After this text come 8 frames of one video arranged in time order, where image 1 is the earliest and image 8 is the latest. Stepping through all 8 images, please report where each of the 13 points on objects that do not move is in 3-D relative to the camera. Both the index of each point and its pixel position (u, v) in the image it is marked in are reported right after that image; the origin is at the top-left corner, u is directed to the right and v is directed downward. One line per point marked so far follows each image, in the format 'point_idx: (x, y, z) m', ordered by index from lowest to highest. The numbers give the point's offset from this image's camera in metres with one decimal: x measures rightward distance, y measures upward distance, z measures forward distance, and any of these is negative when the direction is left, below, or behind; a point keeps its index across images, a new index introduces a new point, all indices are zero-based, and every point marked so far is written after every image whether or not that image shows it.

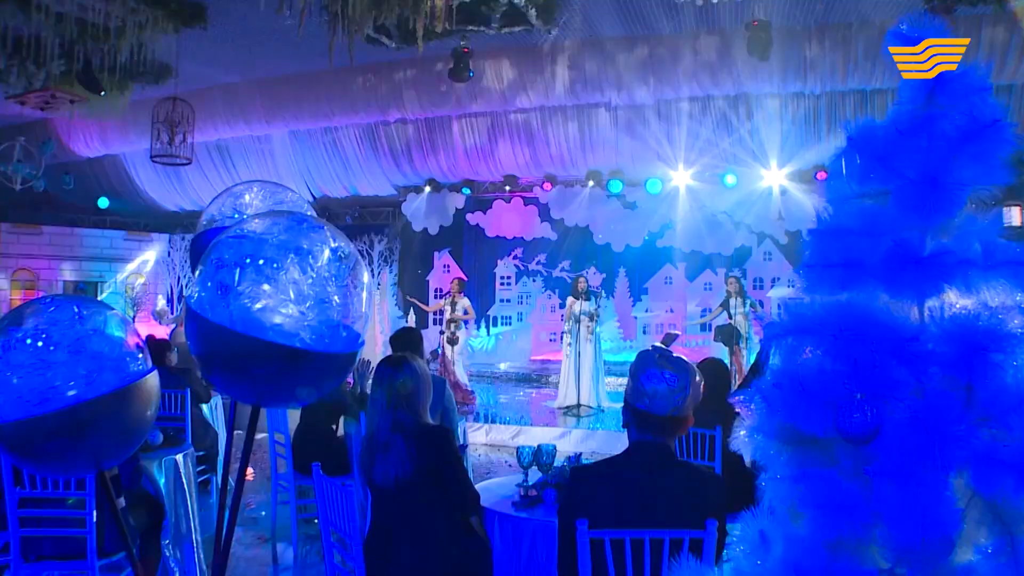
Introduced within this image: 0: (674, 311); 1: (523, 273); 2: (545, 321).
0: (+2.0, -0.3, +12.3) m
1: (+0.1, +0.2, +12.8) m
2: (+0.4, -0.4, +12.6) m
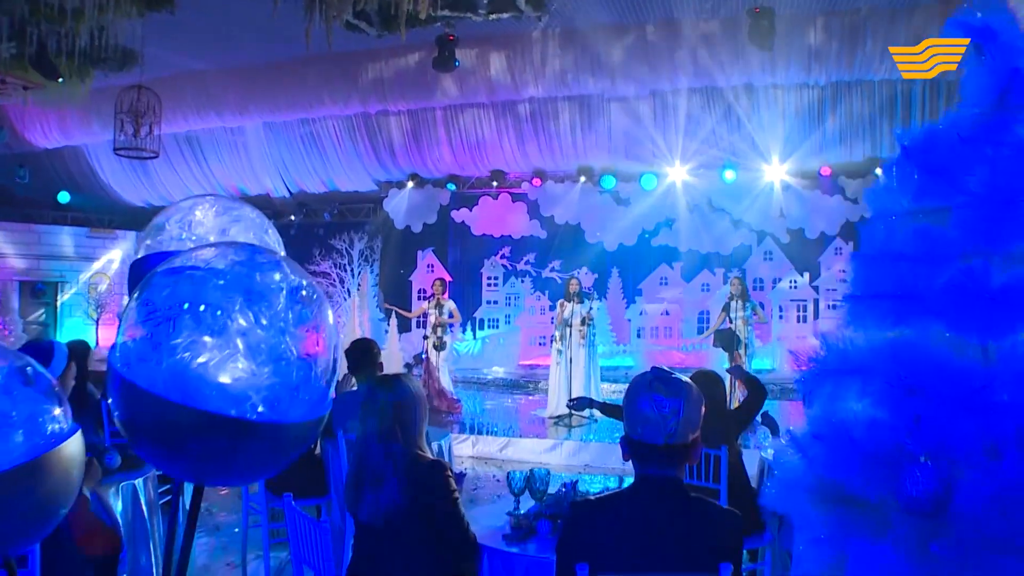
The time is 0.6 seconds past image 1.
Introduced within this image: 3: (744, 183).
0: (+1.8, -0.3, +11.7) m
1: (0.0, +0.2, +12.2) m
2: (+0.3, -0.4, +12.0) m
3: (+2.6, +1.2, +11.3) m
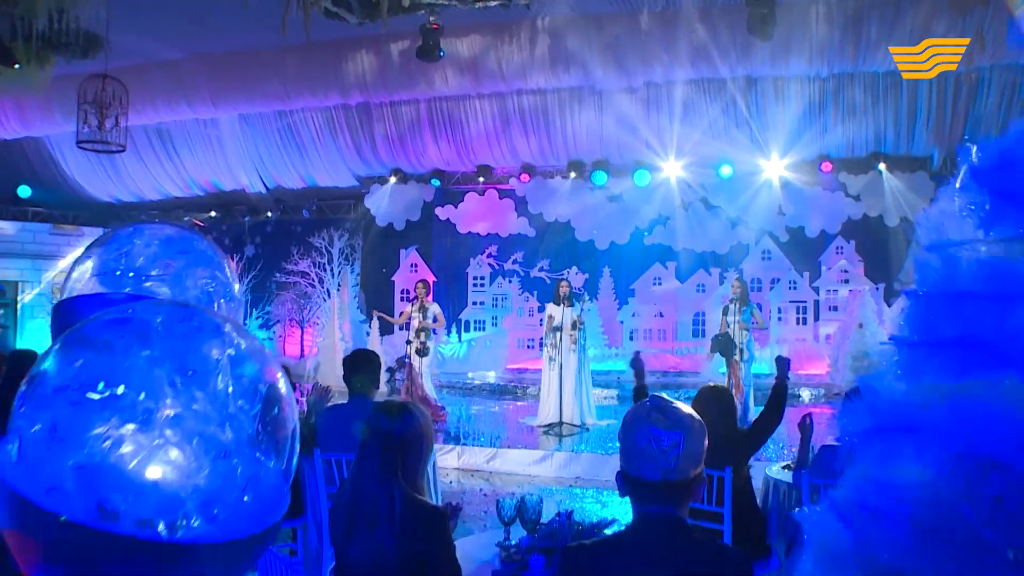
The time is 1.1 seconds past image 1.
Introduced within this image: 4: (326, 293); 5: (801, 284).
0: (+1.7, -0.3, +11.3) m
1: (-0.2, +0.2, +11.7) m
2: (+0.1, -0.4, +11.5) m
3: (+2.5, +1.2, +10.9) m
4: (-2.3, -0.1, +12.1) m
5: (+3.1, 0.0, +10.9) m
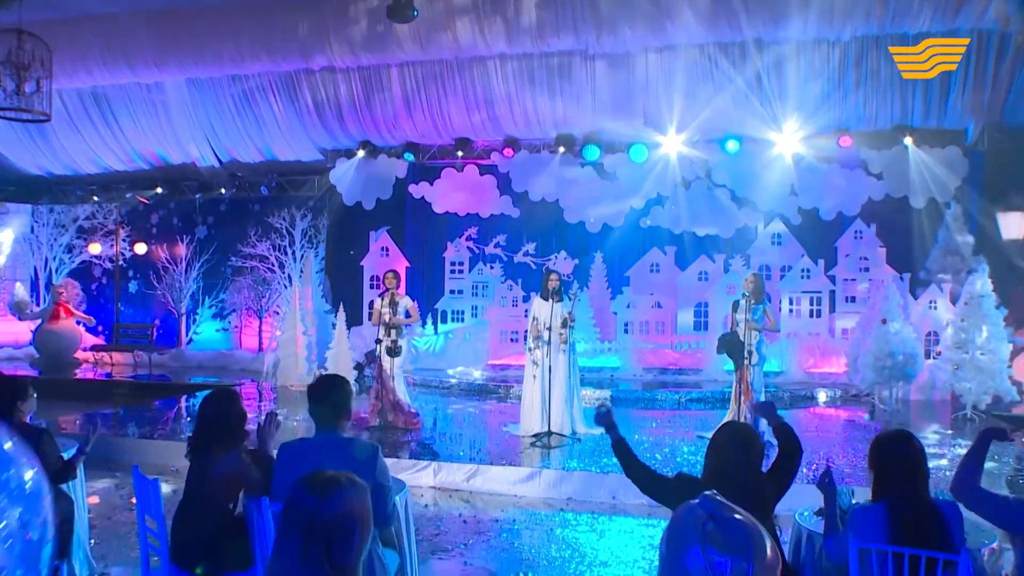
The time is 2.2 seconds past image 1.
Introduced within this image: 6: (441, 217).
0: (+1.5, -0.2, +10.2) m
1: (-0.4, +0.3, +10.5) m
2: (-0.1, -0.3, +10.4) m
3: (+2.3, +1.3, +9.7) m
4: (-2.5, +0.1, +10.9) m
5: (+3.0, +0.1, +9.8) m
6: (-0.8, +0.8, +10.7) m
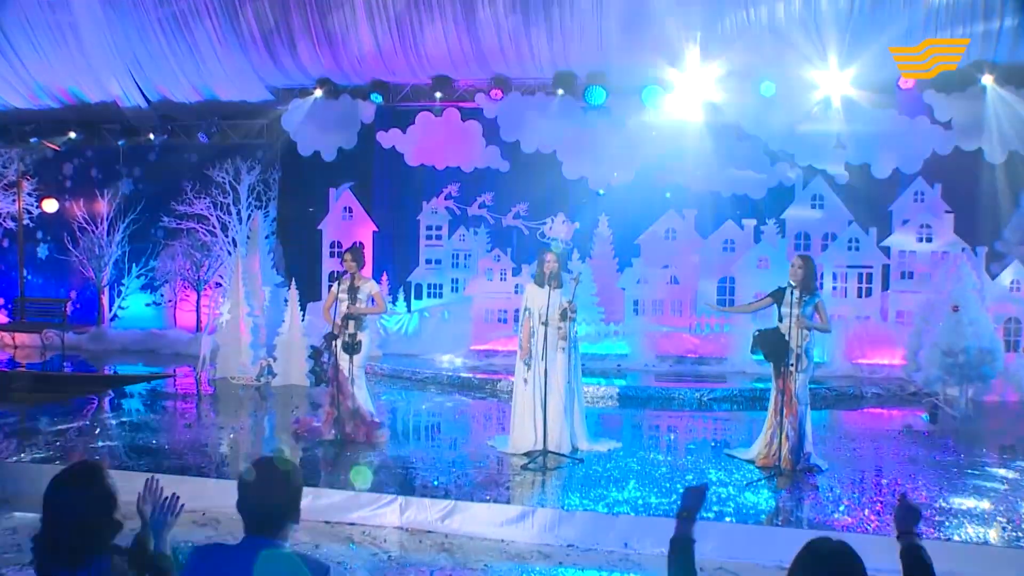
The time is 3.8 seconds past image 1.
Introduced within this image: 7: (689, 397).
0: (+1.4, 0.0, +8.5) m
1: (-0.5, +0.6, +8.8) m
2: (-0.2, 0.0, +8.7) m
3: (+2.2, +1.5, +8.0) m
4: (-2.6, +0.4, +9.2) m
5: (+2.9, +0.4, +8.2) m
6: (-0.9, +1.0, +8.9) m
7: (+1.4, -0.8, +7.7) m
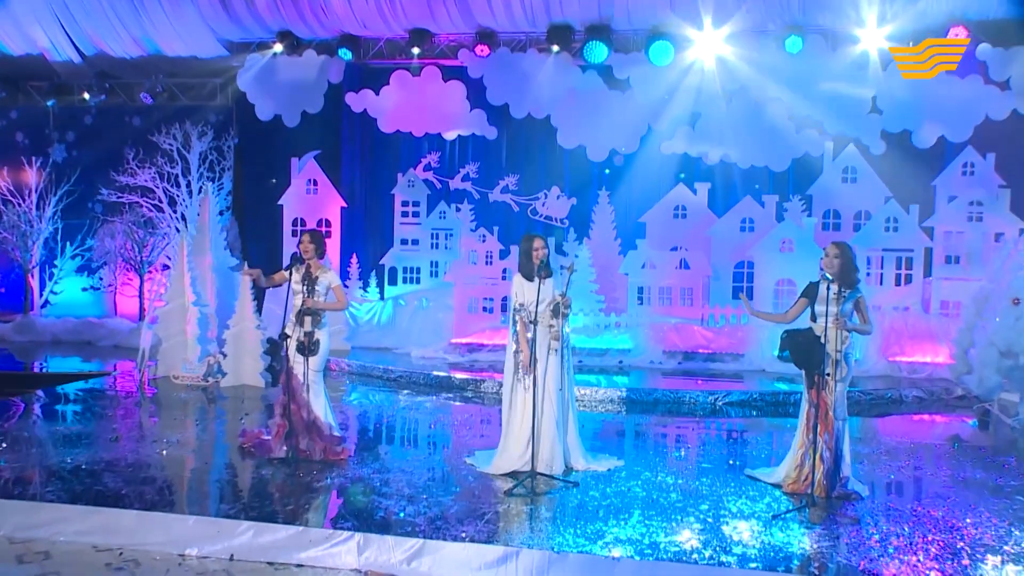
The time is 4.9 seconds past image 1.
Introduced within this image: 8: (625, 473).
0: (+1.3, +0.2, +7.5) m
1: (-0.6, +0.7, +7.8) m
2: (-0.3, +0.1, +7.7) m
3: (+2.1, +1.6, +6.9) m
4: (-2.7, +0.5, +8.1) m
5: (+2.8, +0.5, +7.1) m
6: (-1.0, +1.2, +7.8) m
7: (+1.3, -0.8, +6.7) m
8: (+0.6, -1.0, +5.5) m
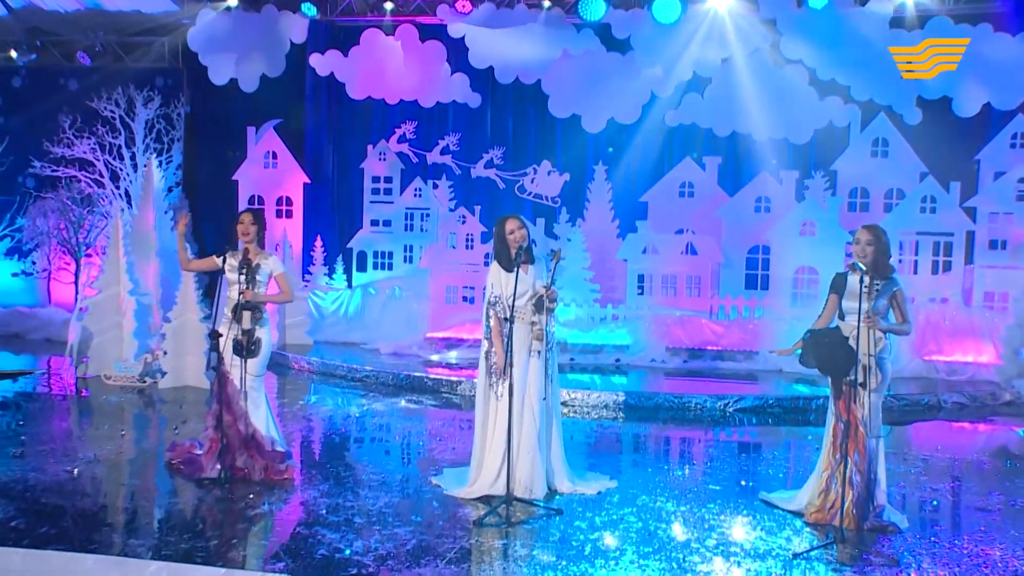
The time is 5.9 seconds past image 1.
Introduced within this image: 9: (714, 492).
0: (+1.2, +0.2, +6.6) m
1: (-0.7, +0.8, +6.9) m
2: (-0.4, +0.2, +6.8) m
3: (+2.0, +1.6, +6.0) m
4: (-2.8, +0.6, +7.2) m
5: (+2.7, +0.5, +6.2) m
6: (-1.1, +1.3, +7.0) m
7: (+1.2, -0.7, +5.9) m
8: (+0.5, -1.0, +4.7) m
9: (+1.0, -1.0, +4.8) m
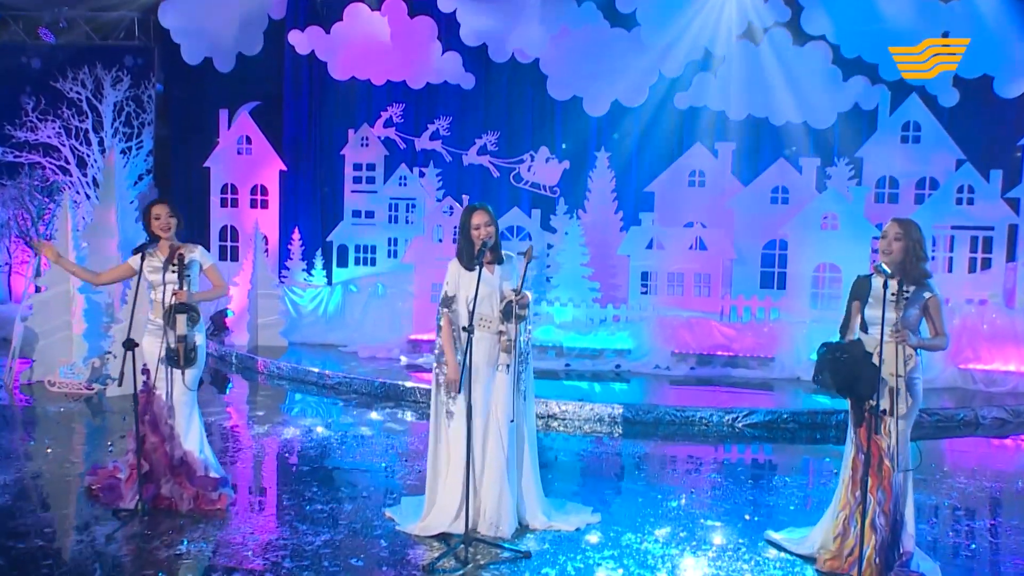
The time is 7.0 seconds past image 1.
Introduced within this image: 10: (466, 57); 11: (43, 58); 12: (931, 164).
0: (+1.2, +0.2, +6.0) m
1: (-0.7, +0.8, +6.3) m
2: (-0.4, +0.2, +6.3) m
3: (+1.9, +1.6, +5.4) m
4: (-2.8, +0.7, +6.8) m
5: (+2.6, +0.5, +5.6) m
6: (-1.1, +1.3, +6.4) m
7: (+1.1, -0.7, +5.3) m
8: (+0.4, -1.0, +4.1) m
9: (+0.9, -1.0, +4.3) m
10: (-0.3, +1.4, +6.2) m
11: (-3.1, +1.6, +6.9) m
12: (+2.4, +0.7, +5.6) m
